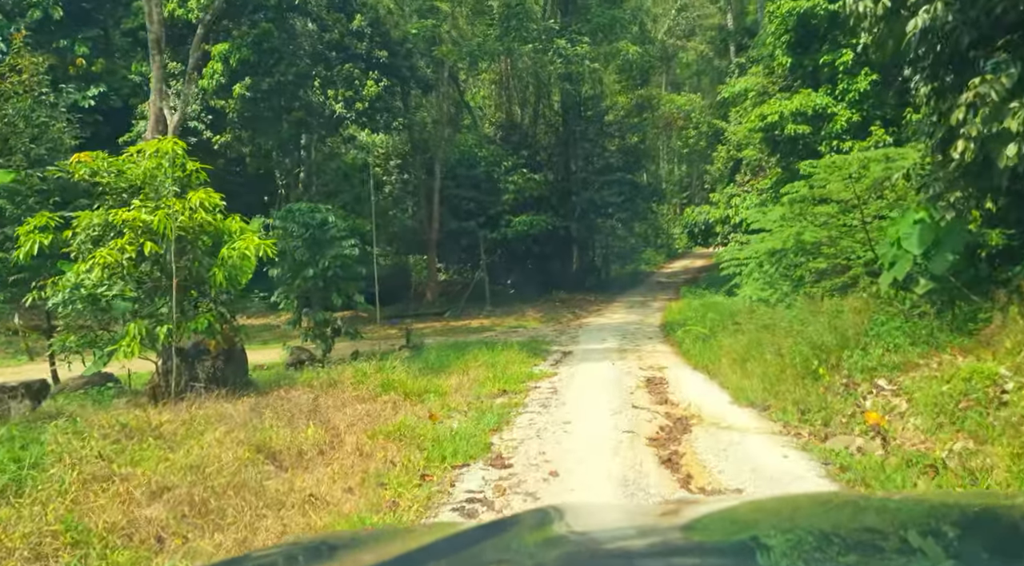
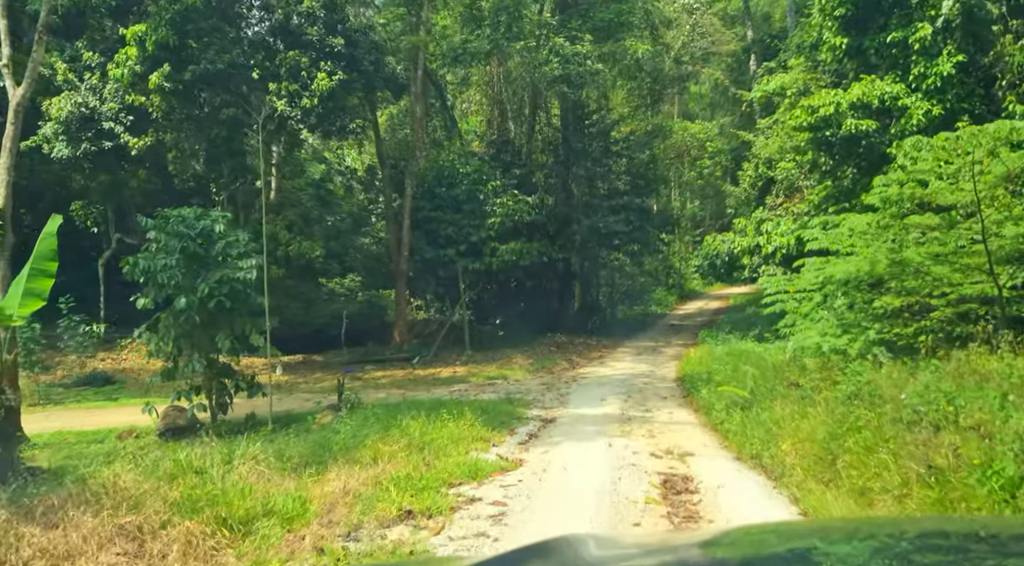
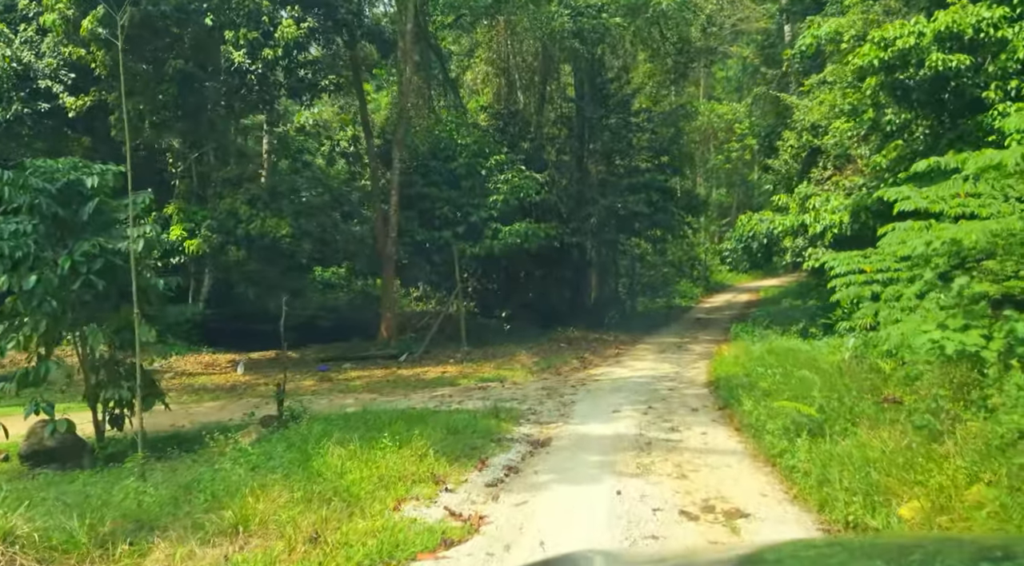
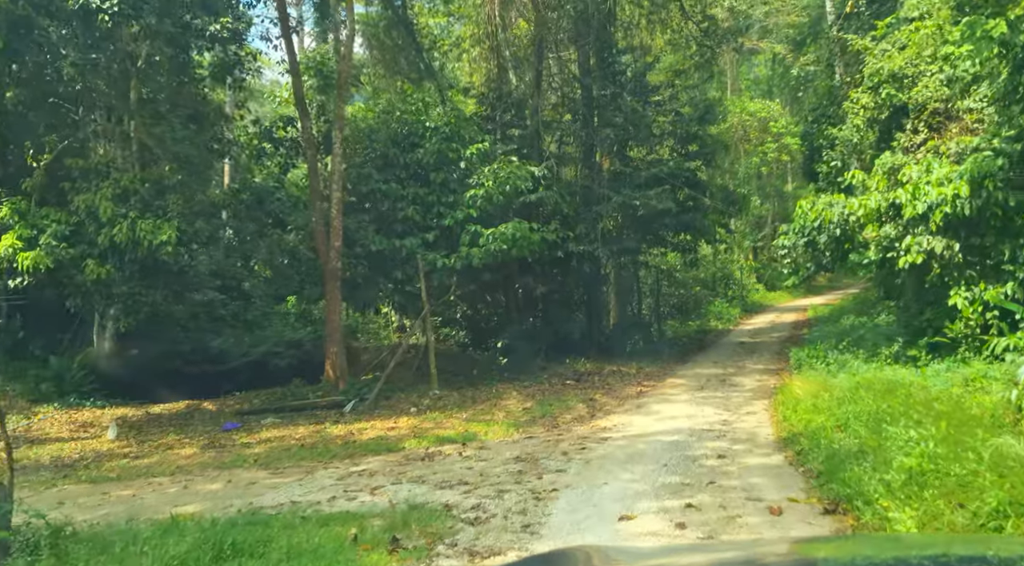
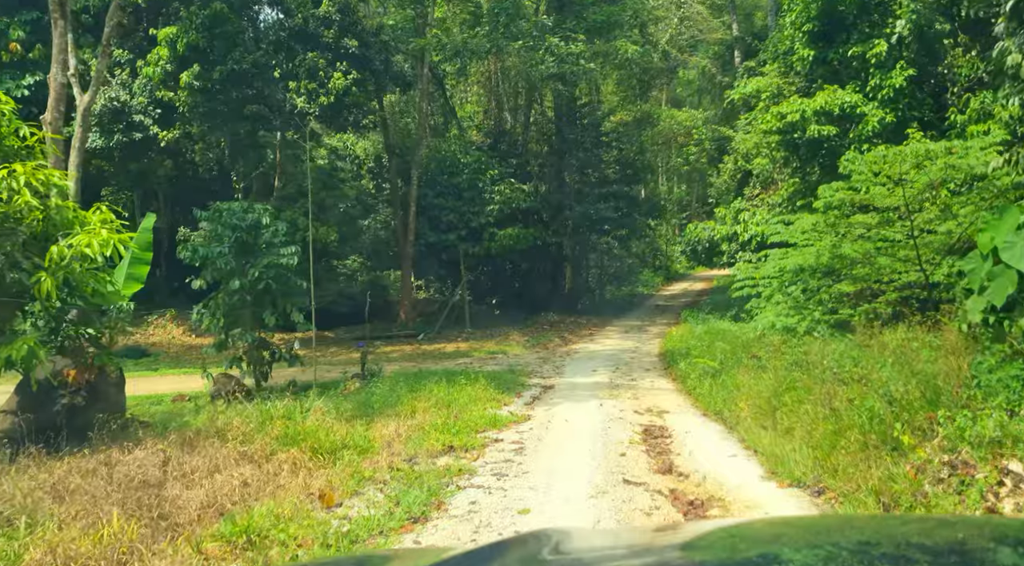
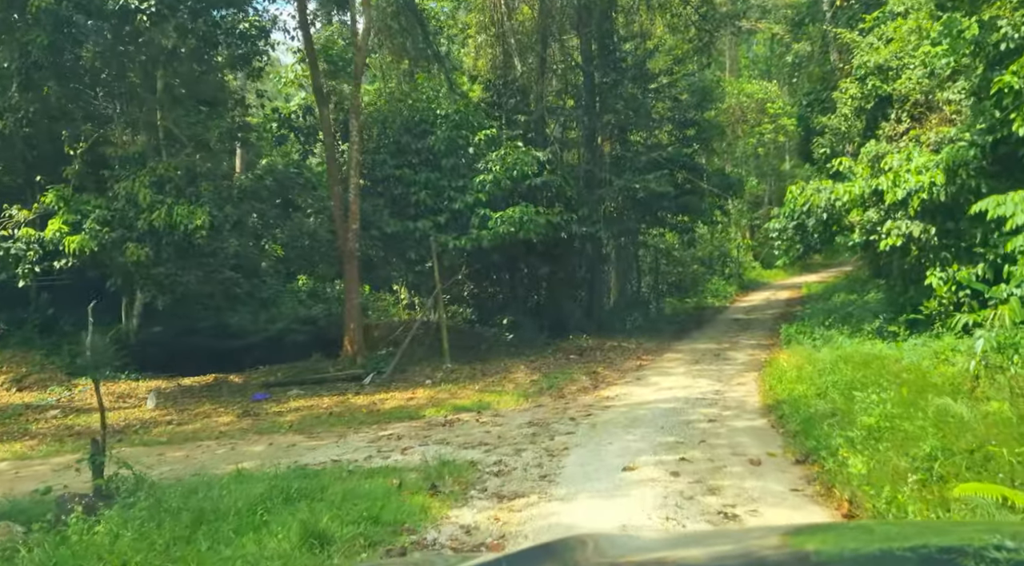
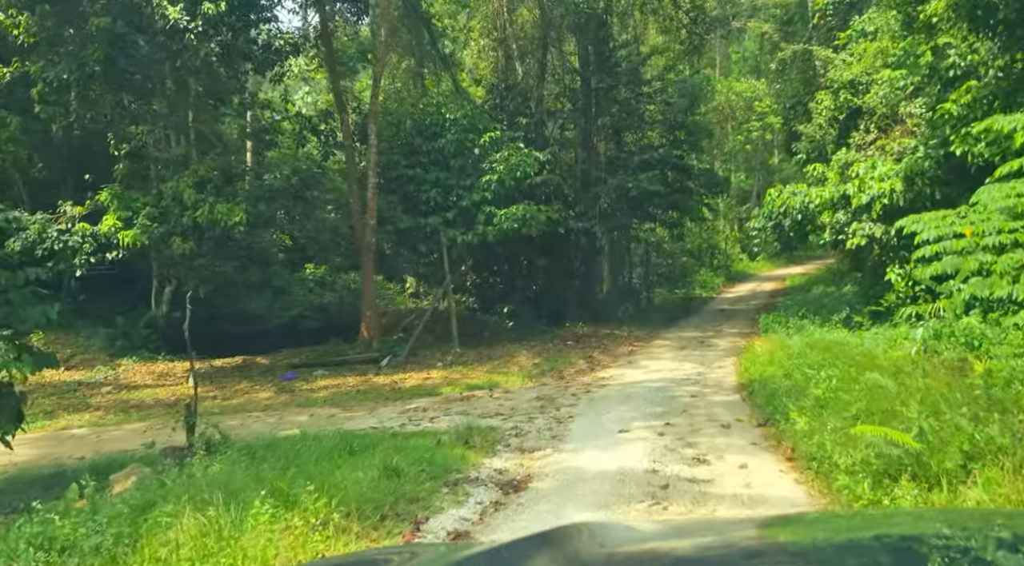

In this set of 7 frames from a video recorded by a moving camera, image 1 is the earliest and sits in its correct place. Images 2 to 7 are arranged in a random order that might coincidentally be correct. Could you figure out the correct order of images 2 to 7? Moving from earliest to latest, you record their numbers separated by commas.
5, 2, 3, 7, 6, 4
